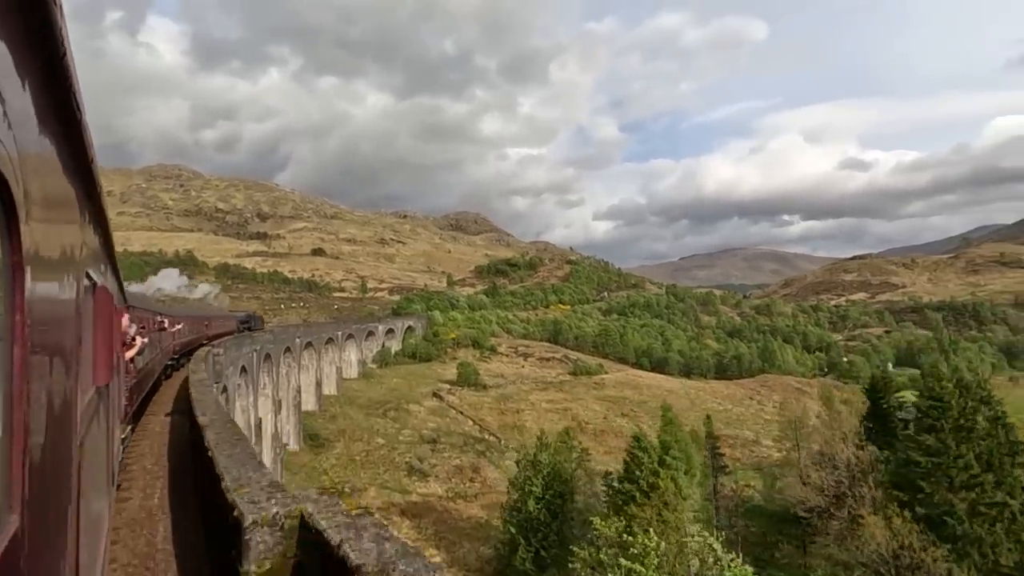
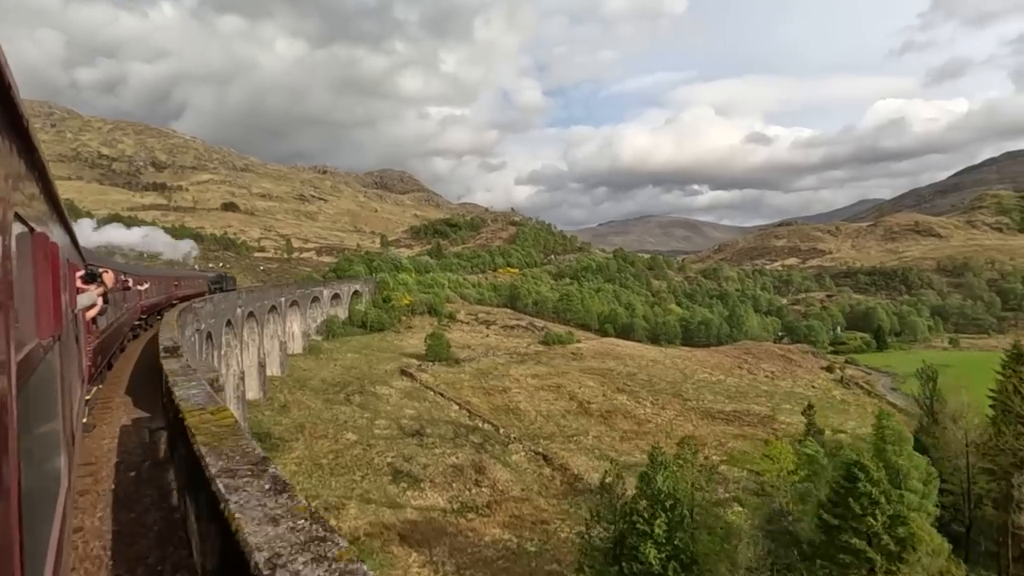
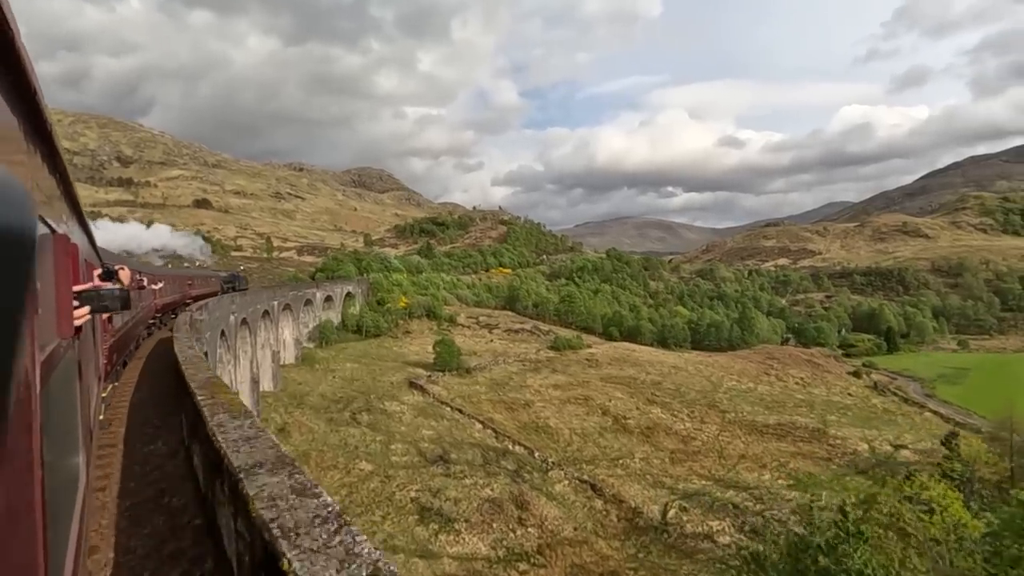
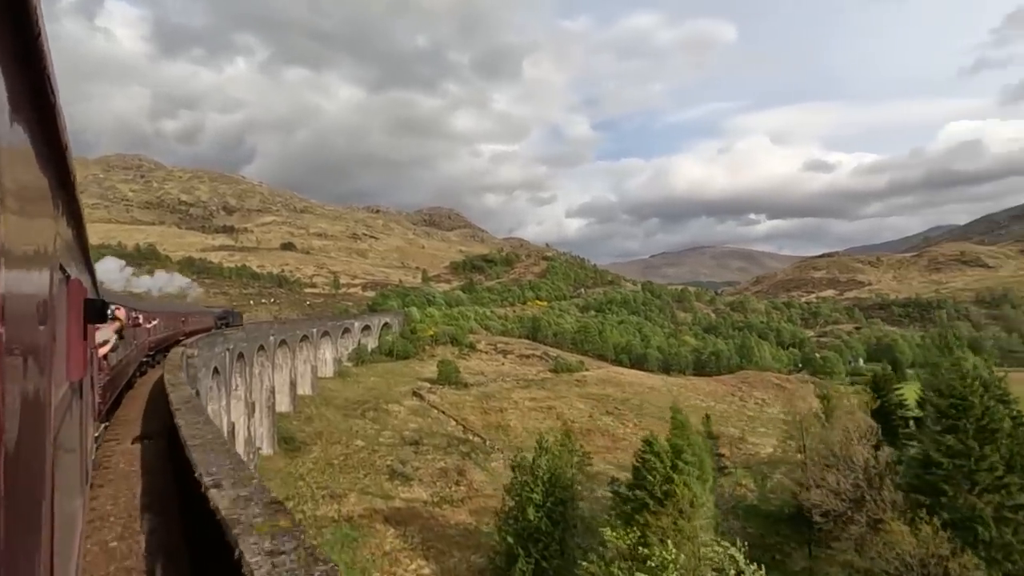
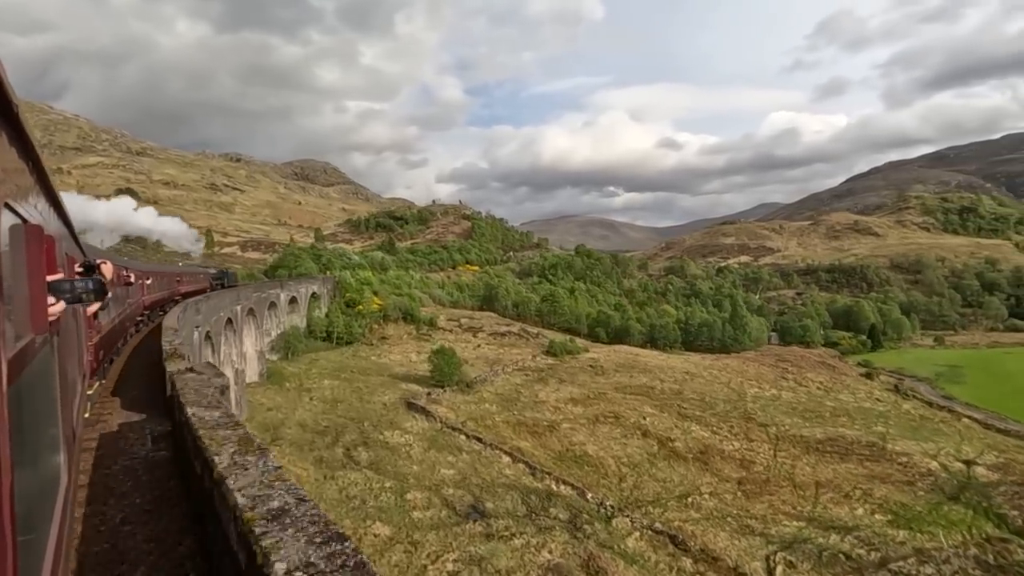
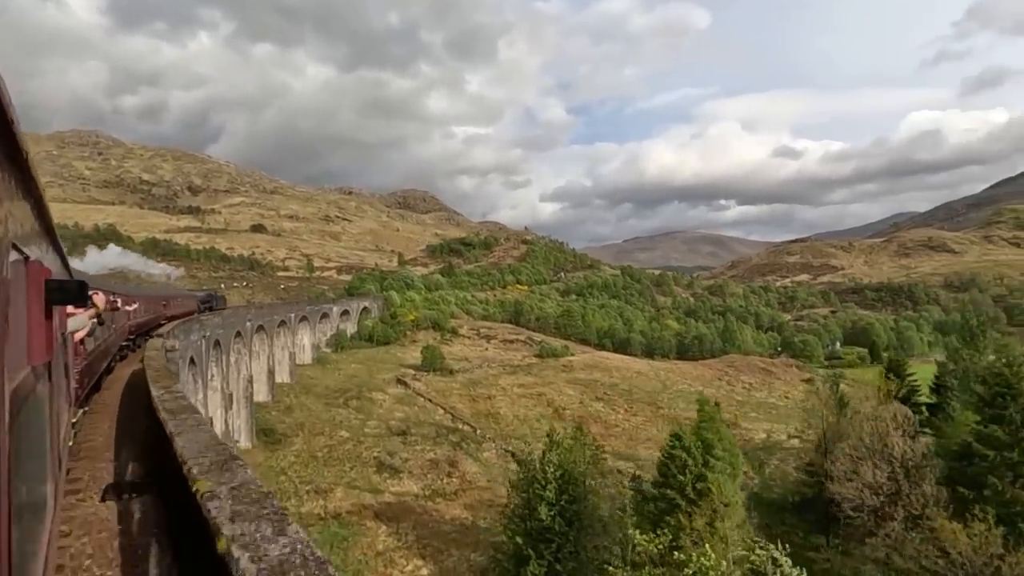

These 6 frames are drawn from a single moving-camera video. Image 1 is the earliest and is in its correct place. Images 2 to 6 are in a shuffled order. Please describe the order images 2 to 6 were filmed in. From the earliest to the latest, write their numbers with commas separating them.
4, 6, 2, 3, 5
